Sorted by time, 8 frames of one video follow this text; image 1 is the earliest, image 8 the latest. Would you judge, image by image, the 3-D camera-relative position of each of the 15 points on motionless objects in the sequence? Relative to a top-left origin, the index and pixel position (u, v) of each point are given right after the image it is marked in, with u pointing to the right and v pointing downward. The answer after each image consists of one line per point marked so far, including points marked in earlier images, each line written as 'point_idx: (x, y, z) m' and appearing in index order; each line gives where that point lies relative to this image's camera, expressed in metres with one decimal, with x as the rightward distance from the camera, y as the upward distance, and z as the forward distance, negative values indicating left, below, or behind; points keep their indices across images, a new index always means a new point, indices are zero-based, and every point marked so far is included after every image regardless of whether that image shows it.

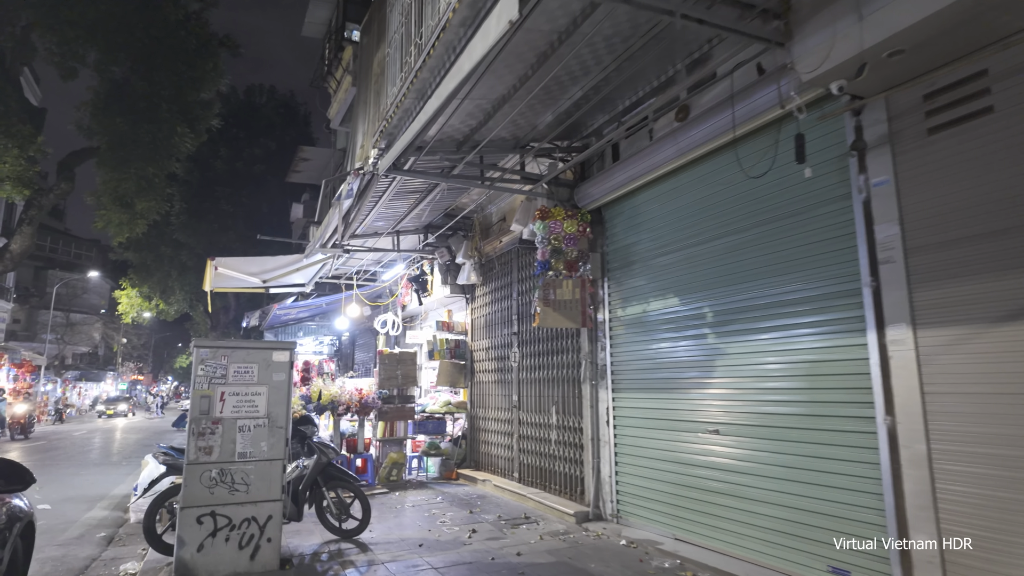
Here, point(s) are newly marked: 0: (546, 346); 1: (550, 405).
0: (+0.4, -0.7, +6.8) m
1: (+0.4, -1.3, +6.6) m
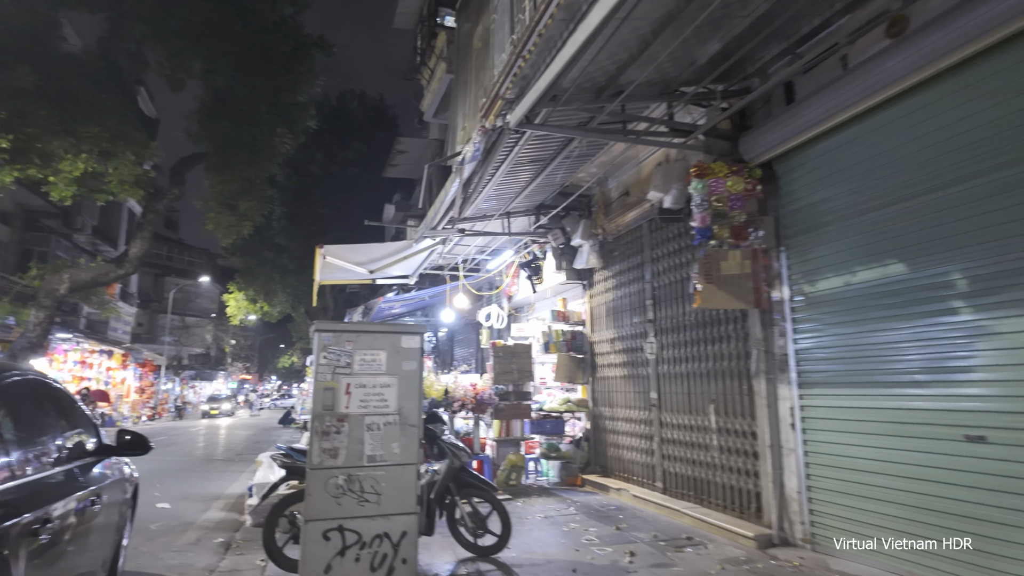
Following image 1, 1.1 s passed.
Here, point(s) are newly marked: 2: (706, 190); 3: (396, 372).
0: (+1.8, -0.5, +5.8) m
1: (+1.8, -1.1, +5.6) m
2: (+1.6, +0.8, +4.8) m
3: (-0.7, -0.5, +3.8) m
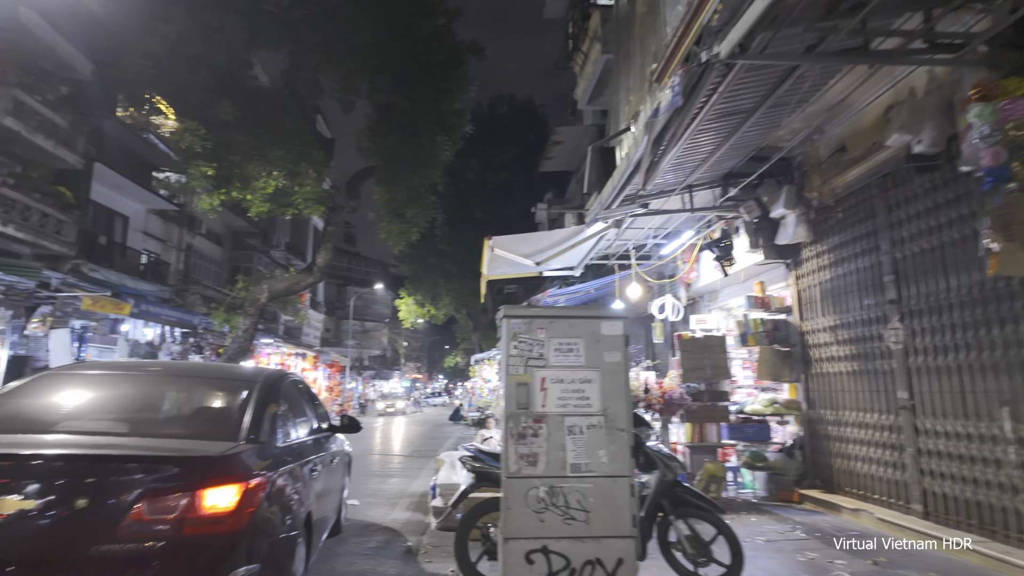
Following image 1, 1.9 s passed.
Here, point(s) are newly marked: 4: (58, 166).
0: (+3.4, -0.2, +4.5) m
1: (+3.4, -0.8, +4.2) m
2: (+2.9, +1.0, +3.6) m
3: (+0.5, -0.4, +3.1) m
4: (-11.5, +3.1, +15.1) m
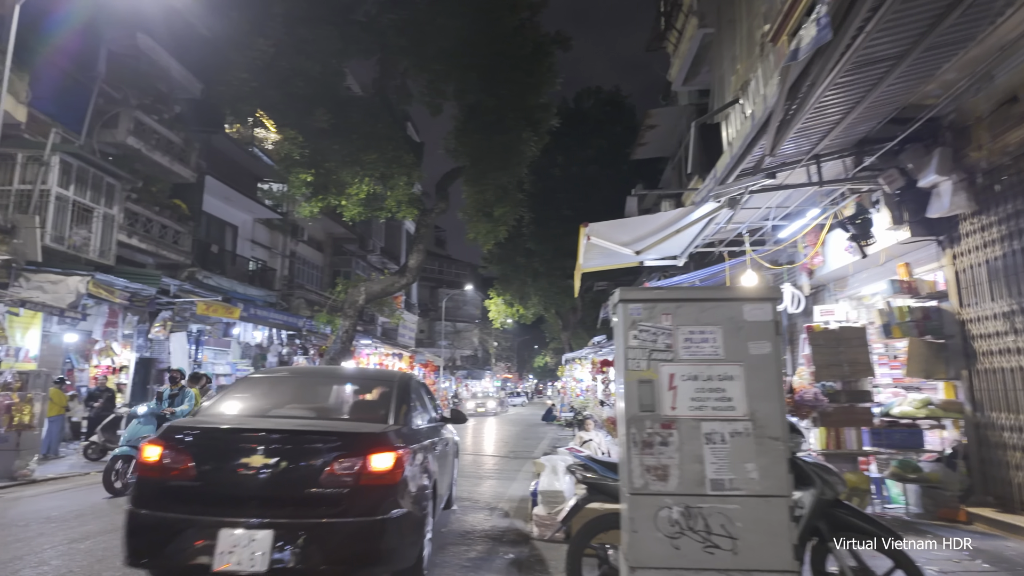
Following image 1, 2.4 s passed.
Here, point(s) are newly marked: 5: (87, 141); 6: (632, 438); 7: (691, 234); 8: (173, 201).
0: (+4.1, 0.0, +3.4) m
1: (+4.1, -0.7, +3.2) m
2: (+3.5, +1.2, +2.6) m
3: (+1.0, -0.3, +2.6) m
4: (-9.2, +2.9, +16.2) m
5: (-9.7, +3.4, +13.5) m
6: (+0.5, -0.6, +2.5) m
7: (+2.2, +0.7, +7.5) m
8: (-9.3, +2.4, +16.3) m
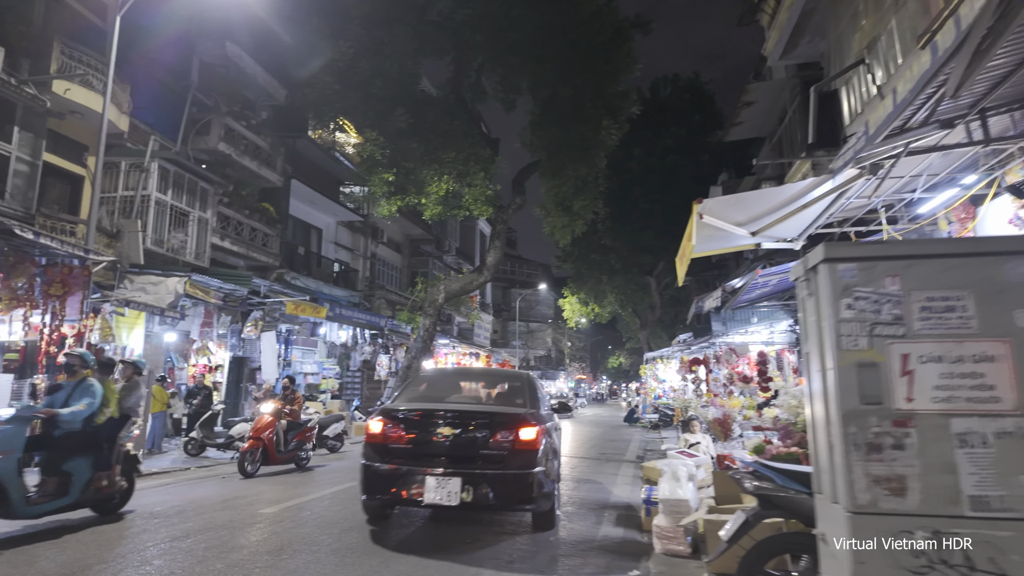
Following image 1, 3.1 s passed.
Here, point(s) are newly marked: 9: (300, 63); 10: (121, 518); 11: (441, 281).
0: (+4.8, +0.2, +2.4) m
1: (+4.7, -0.4, +2.1) m
2: (+4.0, +1.4, +1.7) m
3: (+1.6, -0.1, +1.9) m
4: (-7.0, +2.9, +16.6) m
5: (-7.8, +3.3, +14.0) m
6: (+1.1, -0.5, +1.9) m
7: (+3.4, +0.8, +6.6) m
8: (-7.1, +2.4, +16.7) m
9: (-6.2, +6.5, +17.2) m
10: (-3.6, -2.1, +5.5) m
11: (-2.2, +0.2, +17.9) m
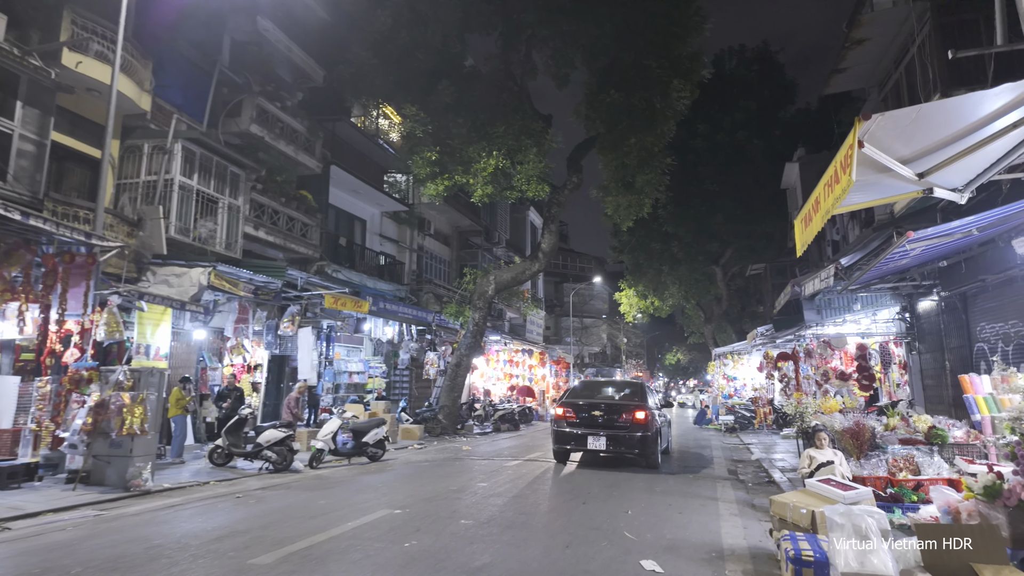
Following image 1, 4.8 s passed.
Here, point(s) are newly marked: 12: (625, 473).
0: (+5.0, +0.5, +0.4) m
1: (+4.9, -0.1, +0.1) m
2: (+4.1, +1.7, -0.3) m
3: (+1.8, +0.1, +0.2) m
4: (-5.6, +3.1, +15.6) m
5: (-6.6, +3.4, +13.0) m
6: (+1.3, -0.2, +0.2) m
7: (+3.9, +1.1, +4.7) m
8: (-5.6, +2.5, +15.6) m
9: (-4.8, +6.7, +16.0) m
10: (-3.1, -2.0, +4.2) m
11: (-0.6, +0.5, +16.4) m
12: (+1.6, -2.8, +8.7) m
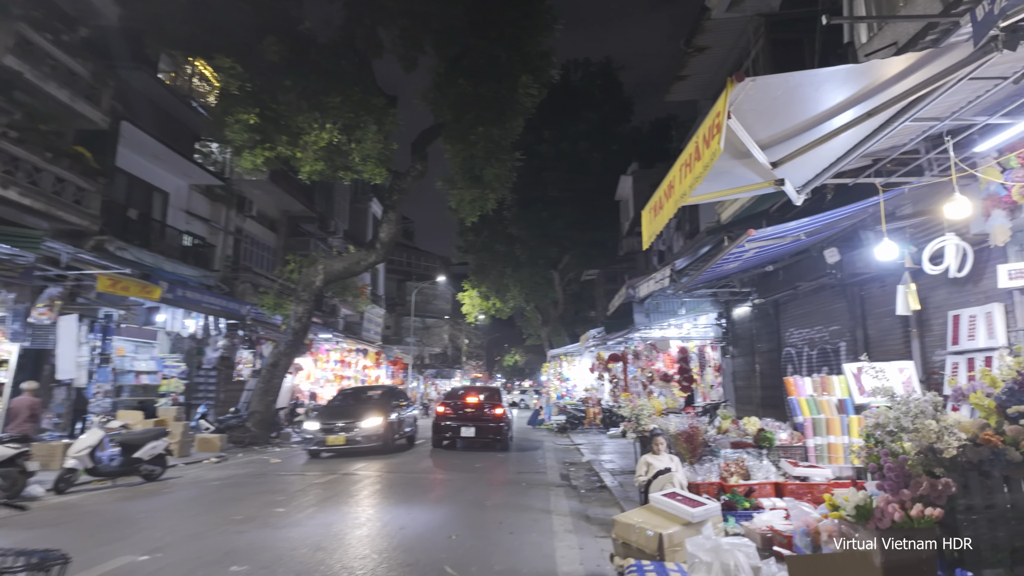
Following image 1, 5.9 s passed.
0: (+4.7, +0.4, +0.7) m
1: (+4.7, -0.2, +0.4) m
2: (+4.1, +1.7, -0.1) m
3: (+1.7, +0.2, -0.3) m
4: (-9.3, +3.5, +12.6) m
5: (-9.6, +3.9, +9.9) m
6: (+1.2, -0.2, -0.4) m
7: (+2.6, +1.1, +4.6) m
8: (-9.4, +3.0, +12.7) m
9: (-8.5, +7.1, +13.4) m
10: (-4.1, -1.7, +2.3) m
11: (-4.9, +0.7, +14.7) m
12: (-0.8, -2.7, +7.8) m
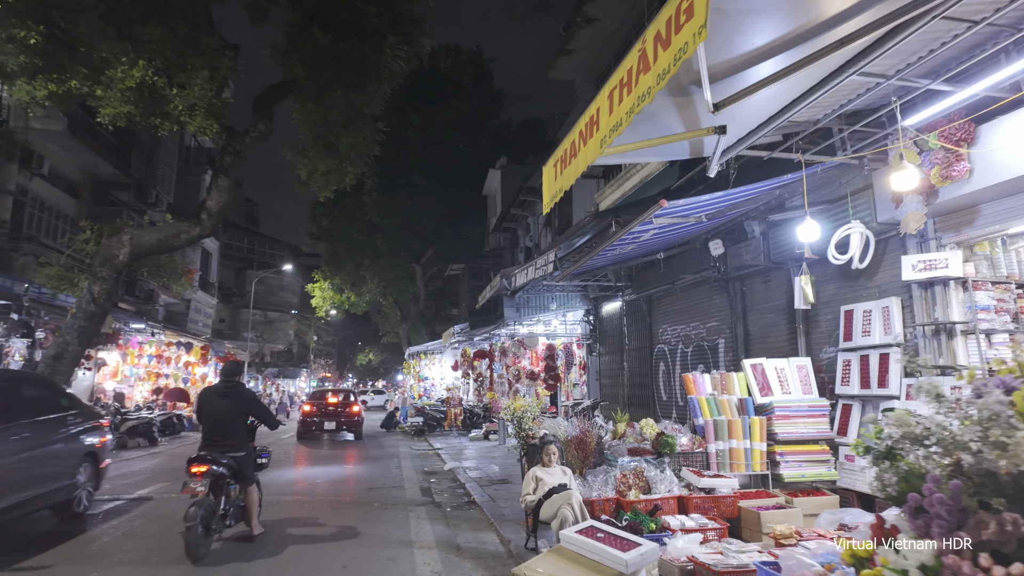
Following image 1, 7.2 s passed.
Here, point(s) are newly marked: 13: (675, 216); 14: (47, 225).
0: (+4.8, +0.5, +0.6) m
1: (+4.8, -0.2, +0.3) m
2: (+4.5, +1.7, -0.4) m
3: (+2.1, +0.3, -1.2) m
4: (-11.5, +4.2, +8.9) m
5: (-11.2, +4.6, +6.2) m
6: (+1.6, 0.0, -1.3) m
7: (+1.8, +1.3, +3.9) m
8: (-11.7, +3.6, +8.9) m
9: (-10.7, +7.8, +9.8) m
10: (-4.3, -1.3, 0.0) m
11: (-7.8, +1.2, +11.9) m
12: (-2.4, -2.4, +6.2) m
13: (+1.5, +0.7, +5.7) m
14: (-13.0, +1.8, +16.5) m
